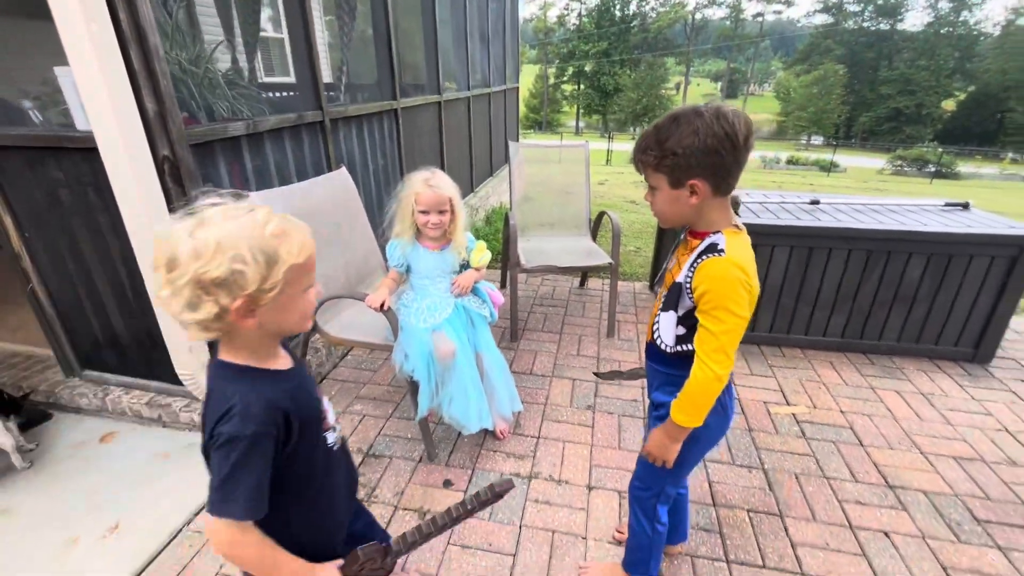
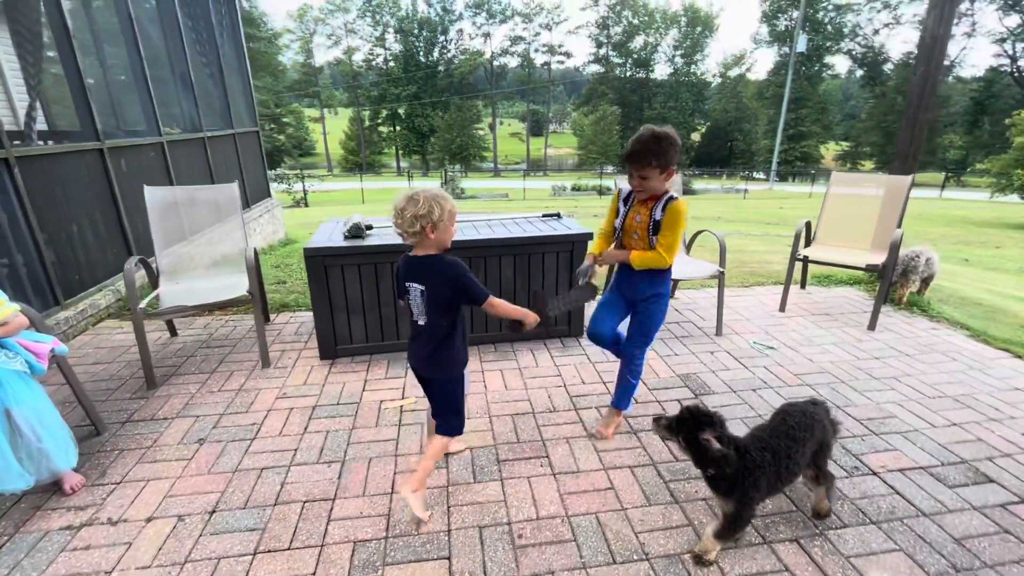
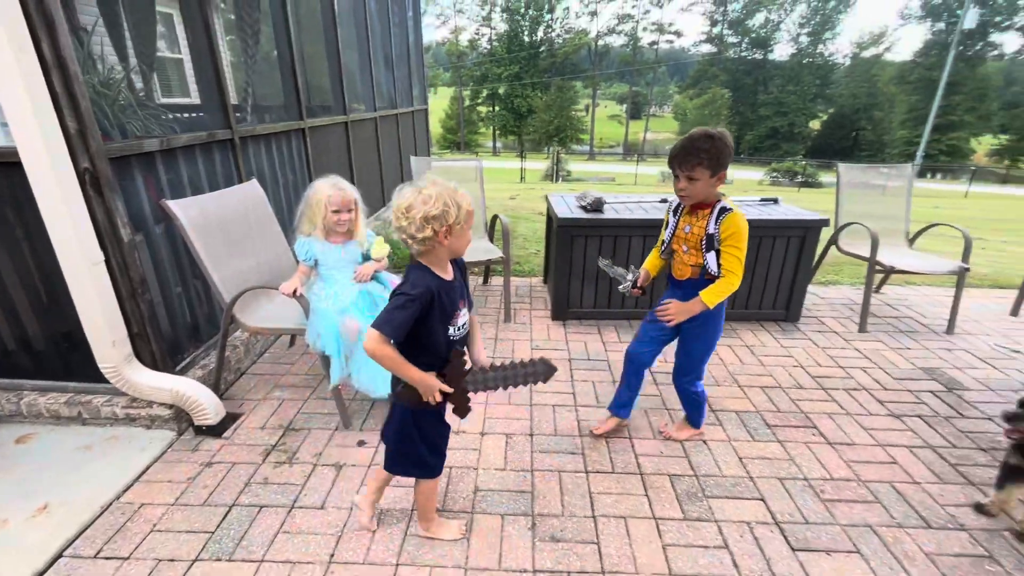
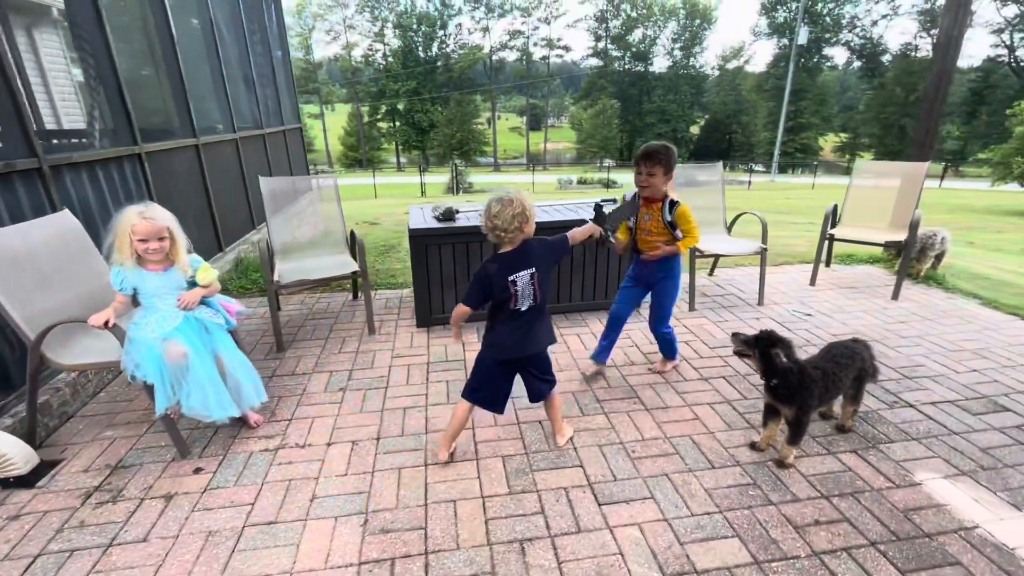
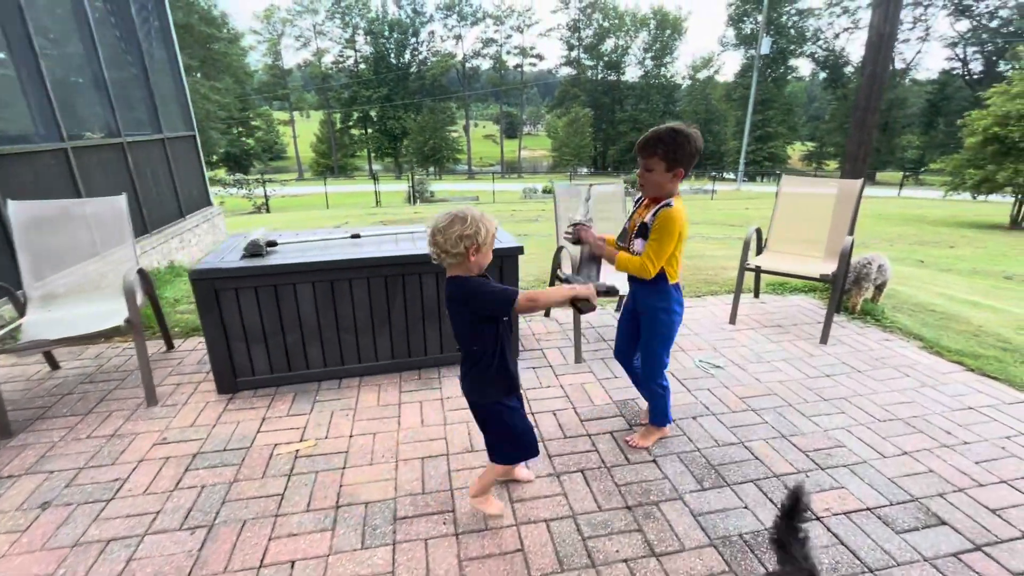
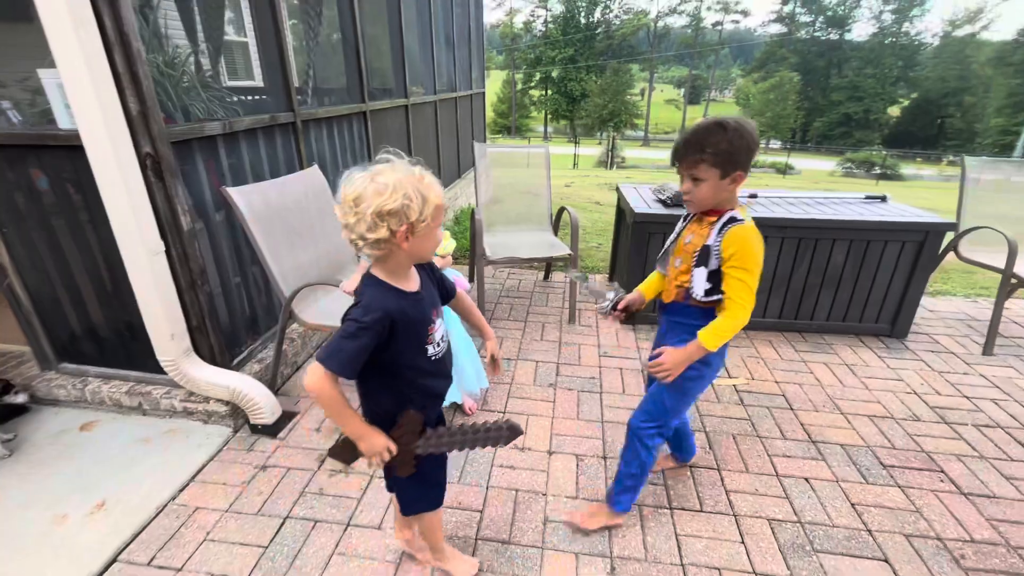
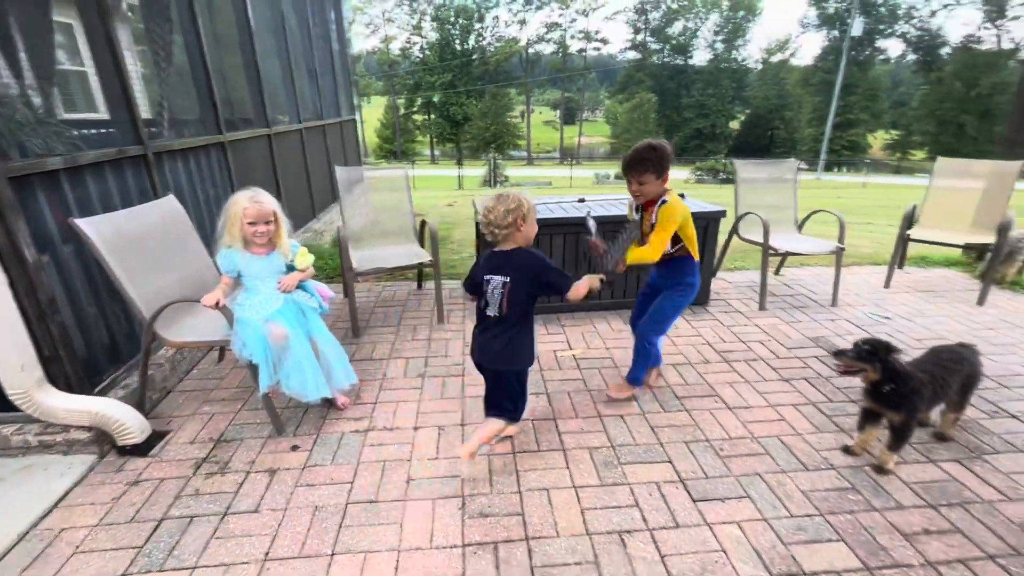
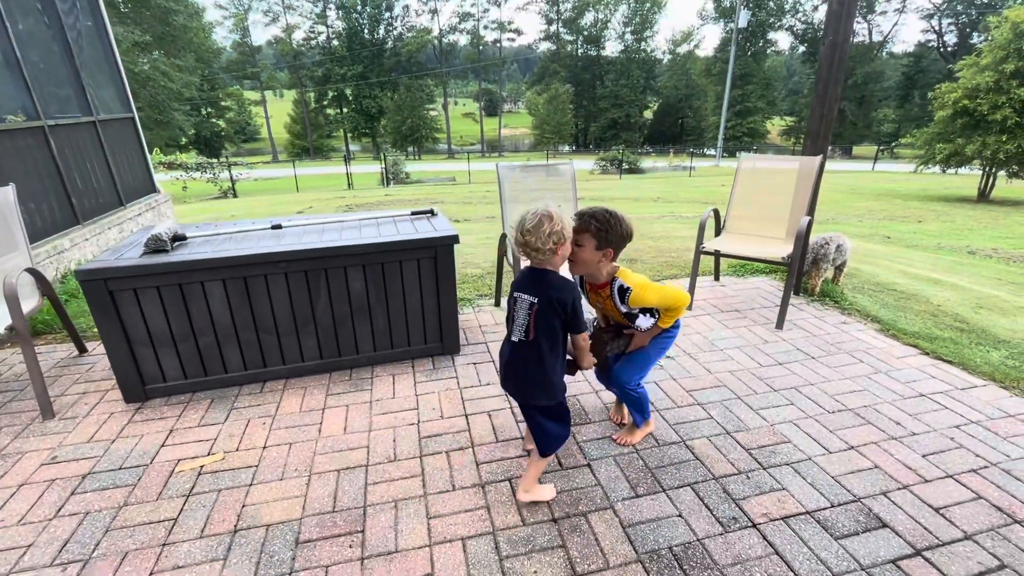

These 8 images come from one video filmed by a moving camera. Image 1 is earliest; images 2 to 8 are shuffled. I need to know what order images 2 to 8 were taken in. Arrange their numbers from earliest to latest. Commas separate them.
6, 3, 7, 4, 2, 5, 8
